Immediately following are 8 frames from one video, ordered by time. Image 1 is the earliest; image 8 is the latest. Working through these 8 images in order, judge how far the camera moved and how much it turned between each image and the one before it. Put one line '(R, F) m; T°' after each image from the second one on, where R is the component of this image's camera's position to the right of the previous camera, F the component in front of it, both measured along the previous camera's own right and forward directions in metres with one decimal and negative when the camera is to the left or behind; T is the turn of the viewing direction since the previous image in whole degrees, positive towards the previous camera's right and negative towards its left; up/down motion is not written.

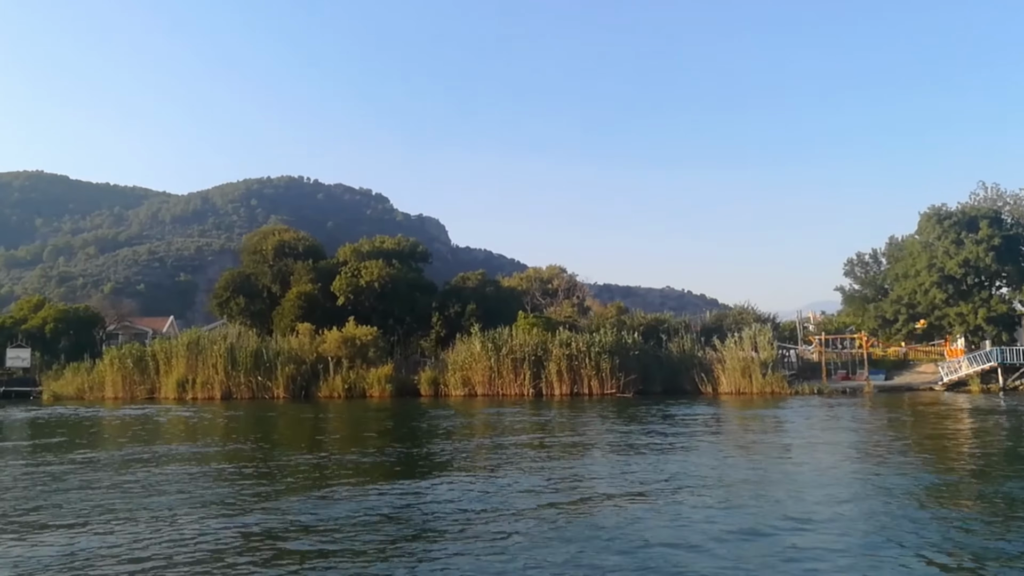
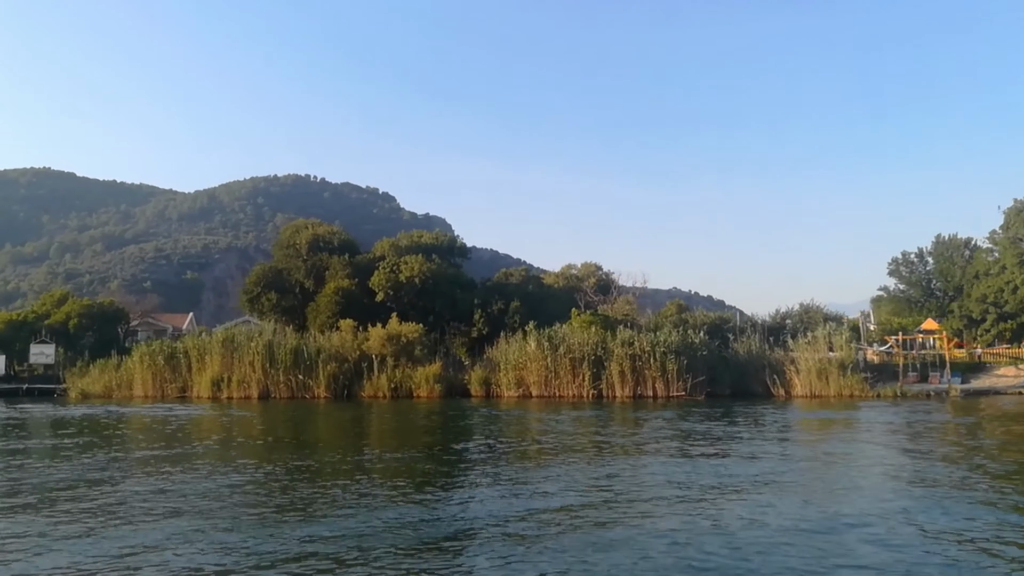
(-1.8, +1.5) m; 0°
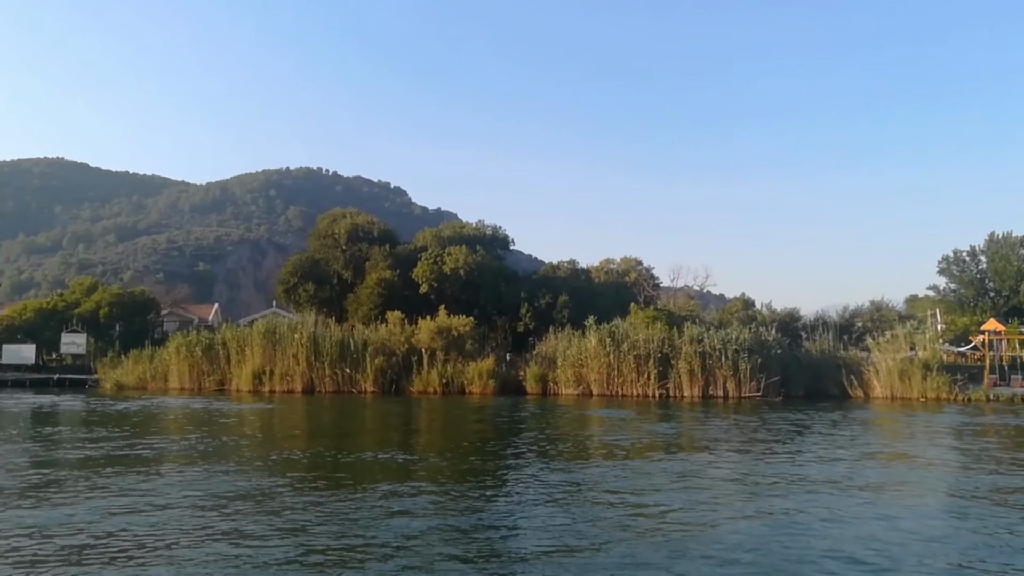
(-1.7, +1.3) m; -1°
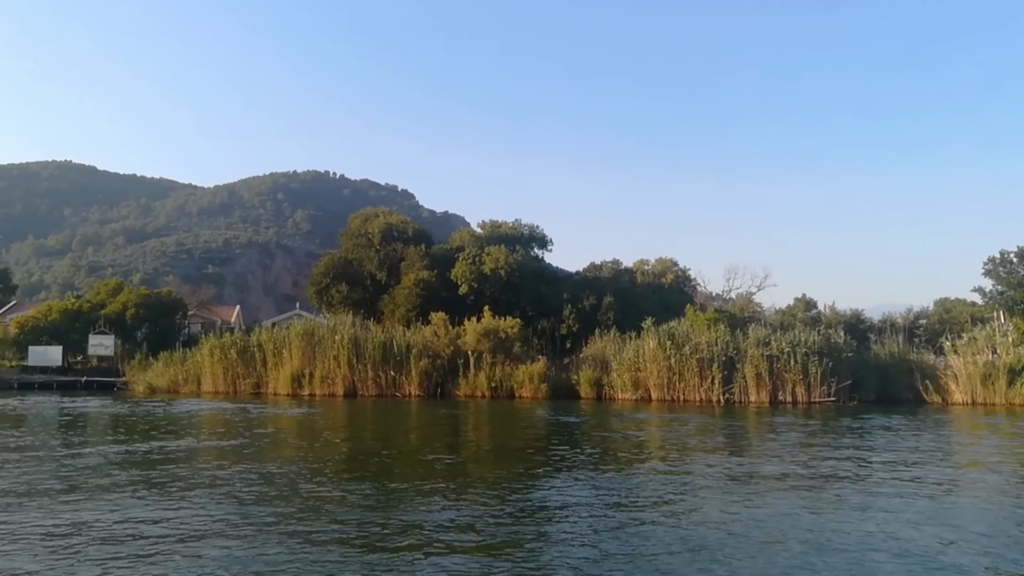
(-1.6, +1.1) m; 0°
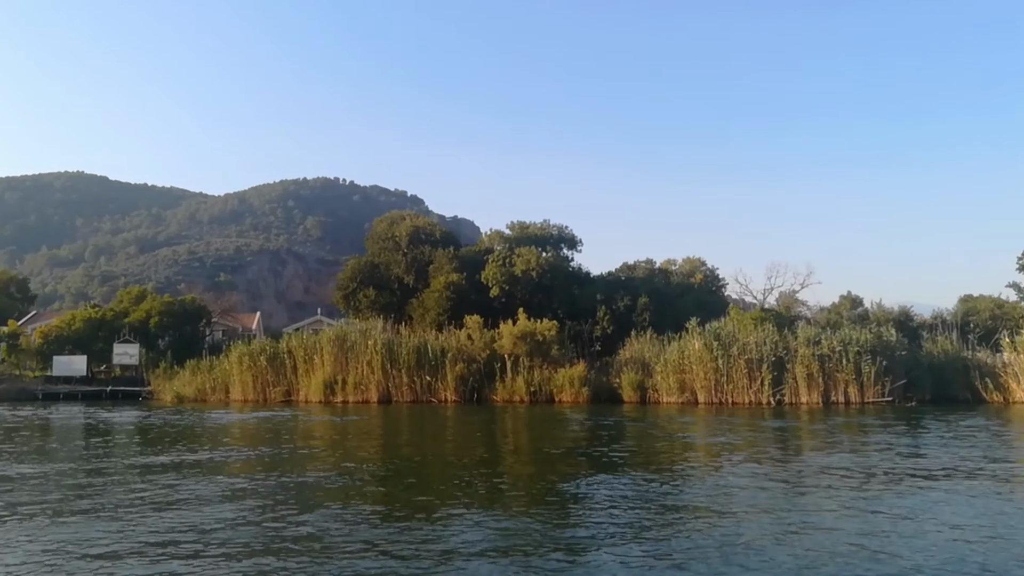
(-0.9, +0.7) m; -1°
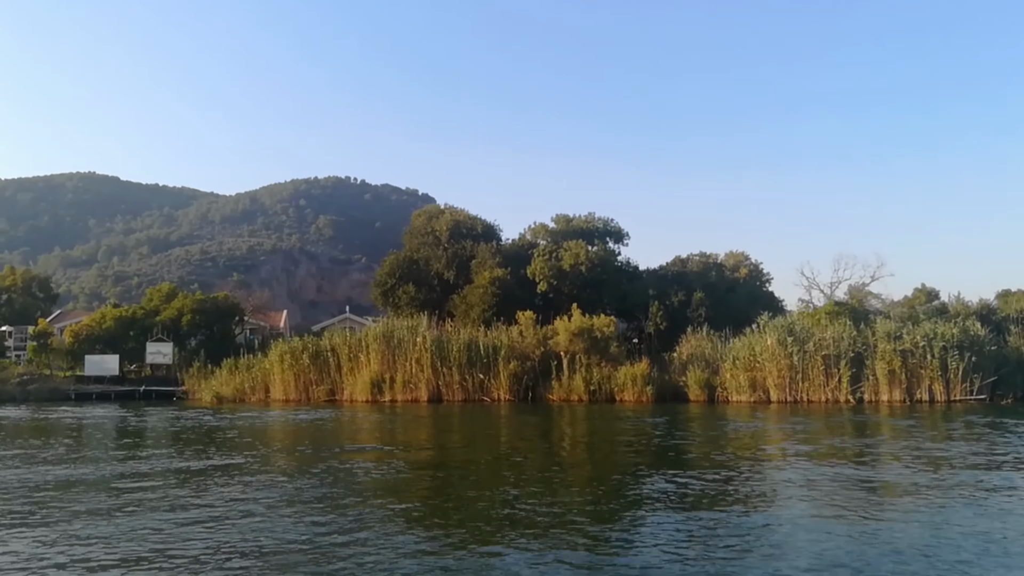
(-1.5, +1.2) m; -1°
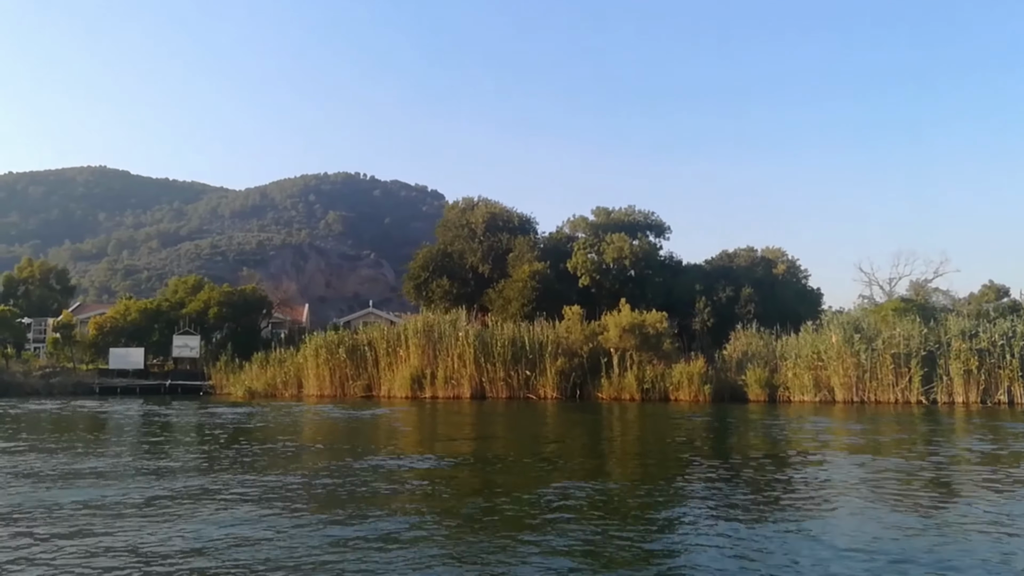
(-1.3, +1.1) m; 0°
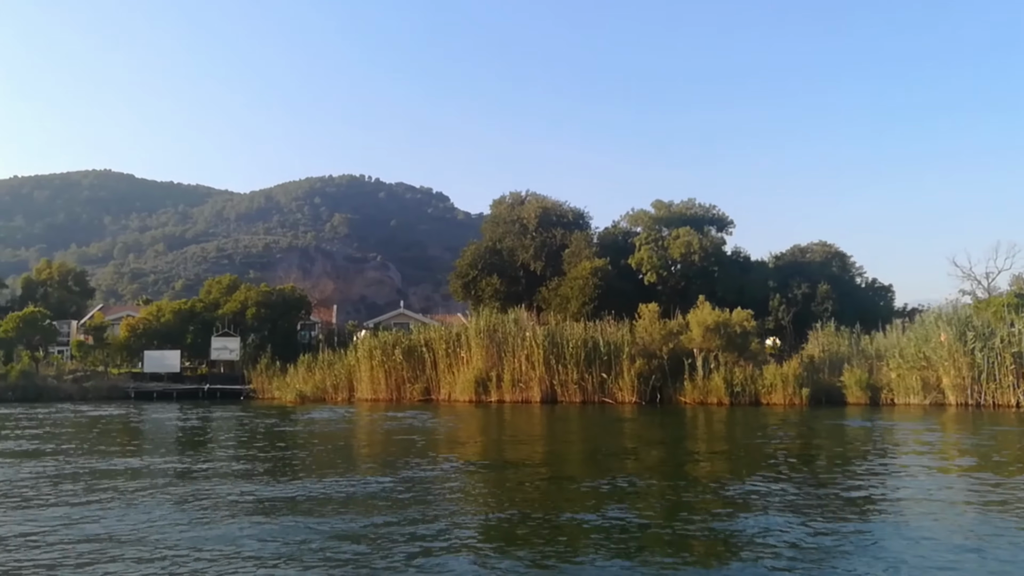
(-2.1, +1.7) m; 0°
